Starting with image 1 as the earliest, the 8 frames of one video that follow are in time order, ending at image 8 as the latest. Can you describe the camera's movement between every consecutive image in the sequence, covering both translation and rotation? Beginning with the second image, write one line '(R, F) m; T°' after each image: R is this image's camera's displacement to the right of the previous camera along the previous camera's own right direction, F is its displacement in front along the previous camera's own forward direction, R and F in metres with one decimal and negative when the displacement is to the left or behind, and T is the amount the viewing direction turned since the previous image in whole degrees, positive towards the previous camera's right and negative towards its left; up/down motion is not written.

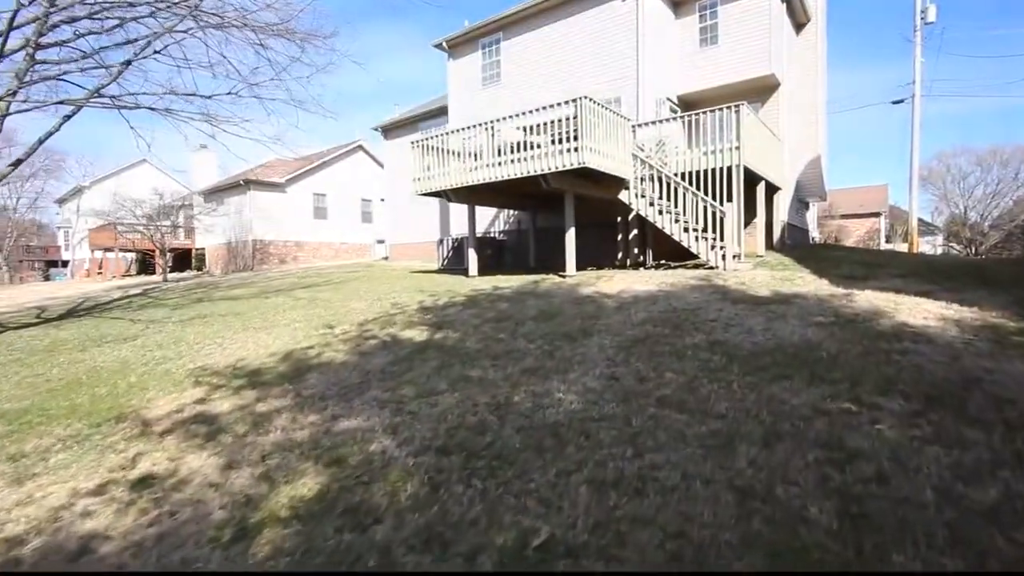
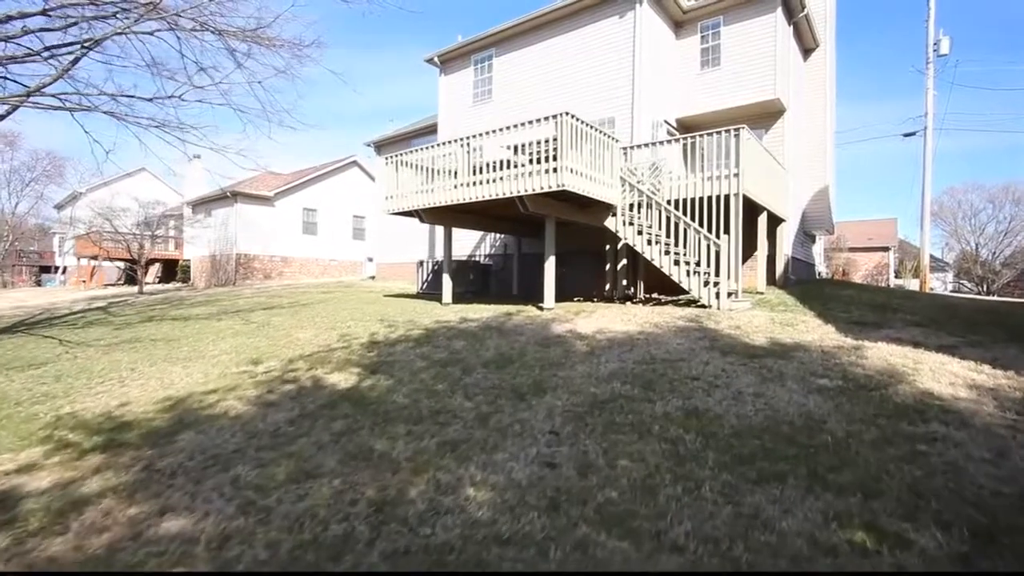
(+0.6, +1.0) m; -1°
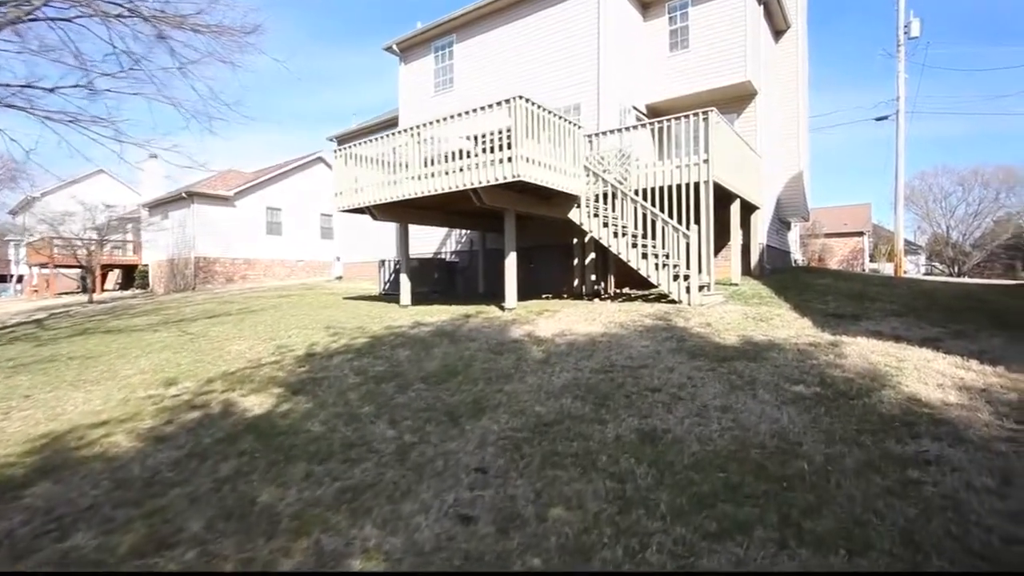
(+0.4, +0.7) m; +2°
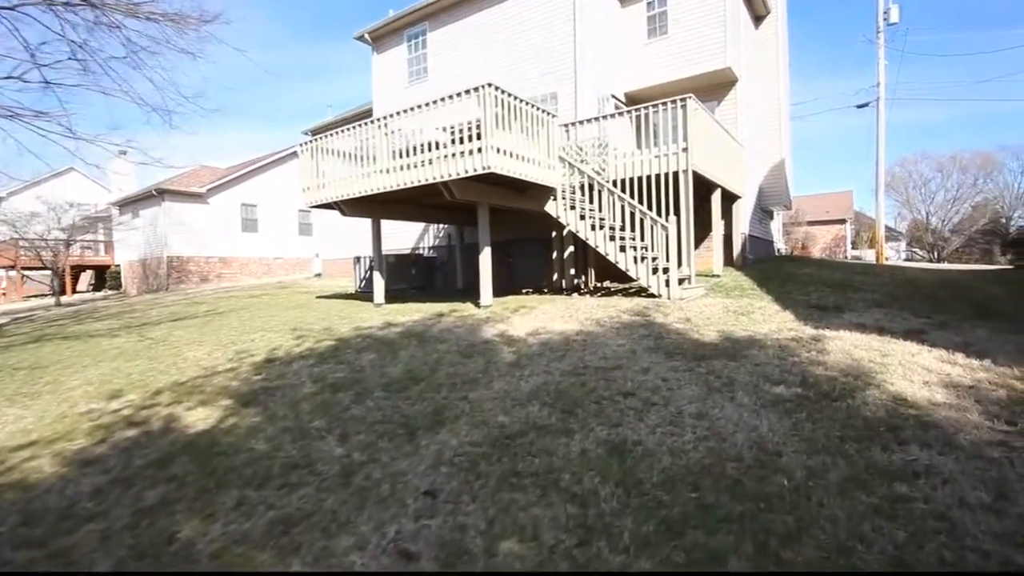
(+0.2, +0.3) m; +1°
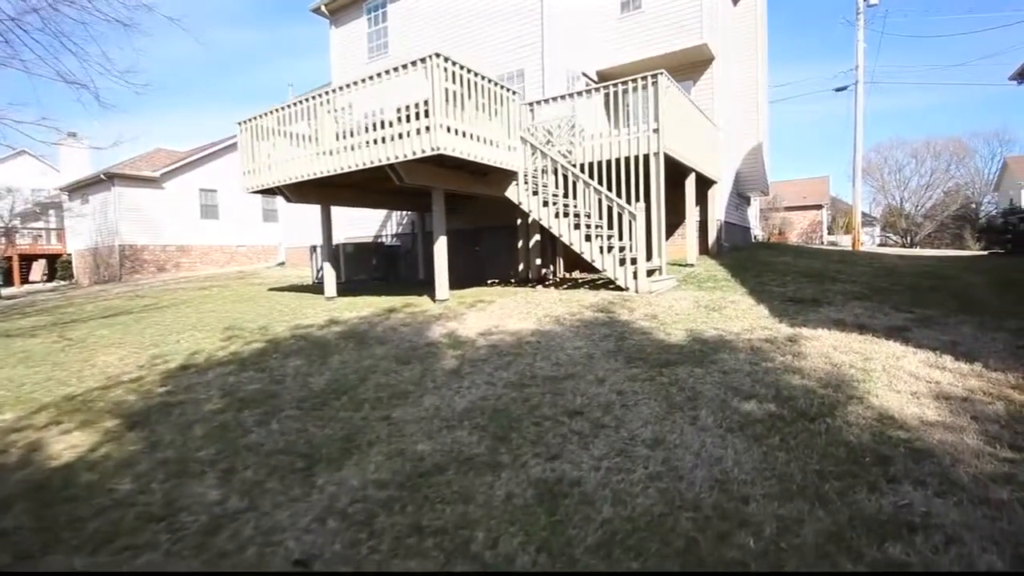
(+0.4, +0.6) m; +2°
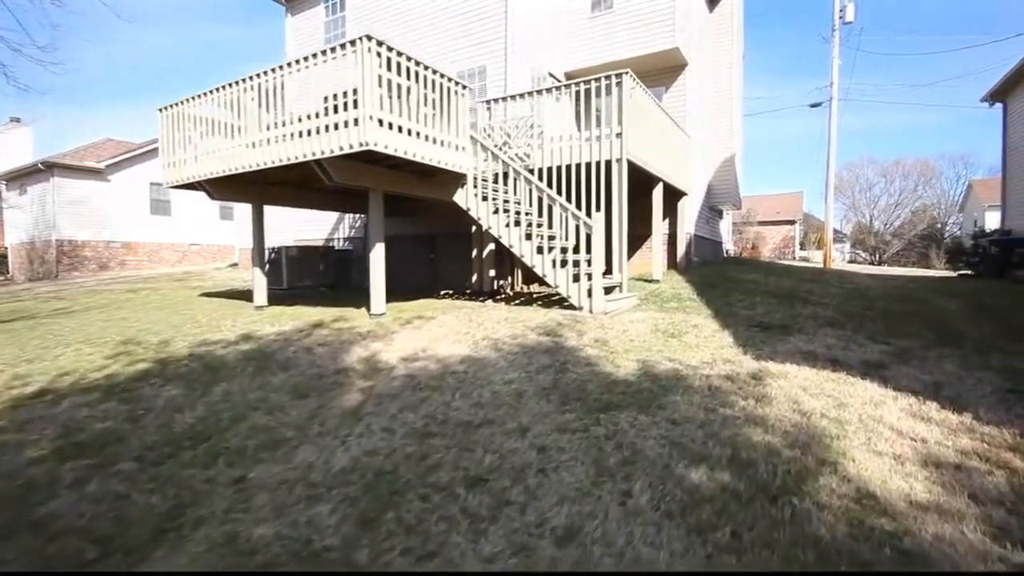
(+0.5, +0.8) m; +2°
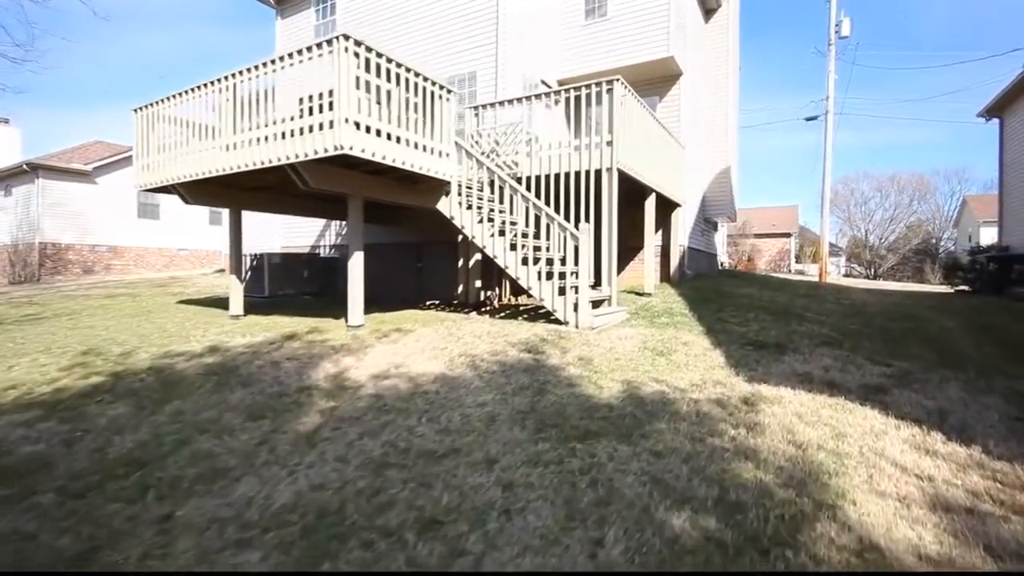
(+0.2, +0.3) m; 0°
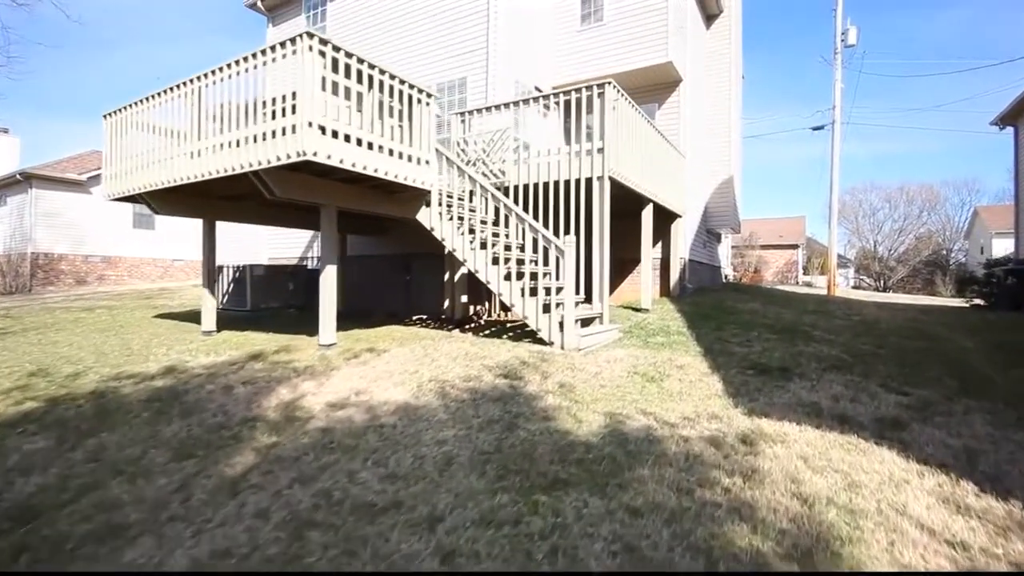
(+0.3, +0.5) m; -1°
